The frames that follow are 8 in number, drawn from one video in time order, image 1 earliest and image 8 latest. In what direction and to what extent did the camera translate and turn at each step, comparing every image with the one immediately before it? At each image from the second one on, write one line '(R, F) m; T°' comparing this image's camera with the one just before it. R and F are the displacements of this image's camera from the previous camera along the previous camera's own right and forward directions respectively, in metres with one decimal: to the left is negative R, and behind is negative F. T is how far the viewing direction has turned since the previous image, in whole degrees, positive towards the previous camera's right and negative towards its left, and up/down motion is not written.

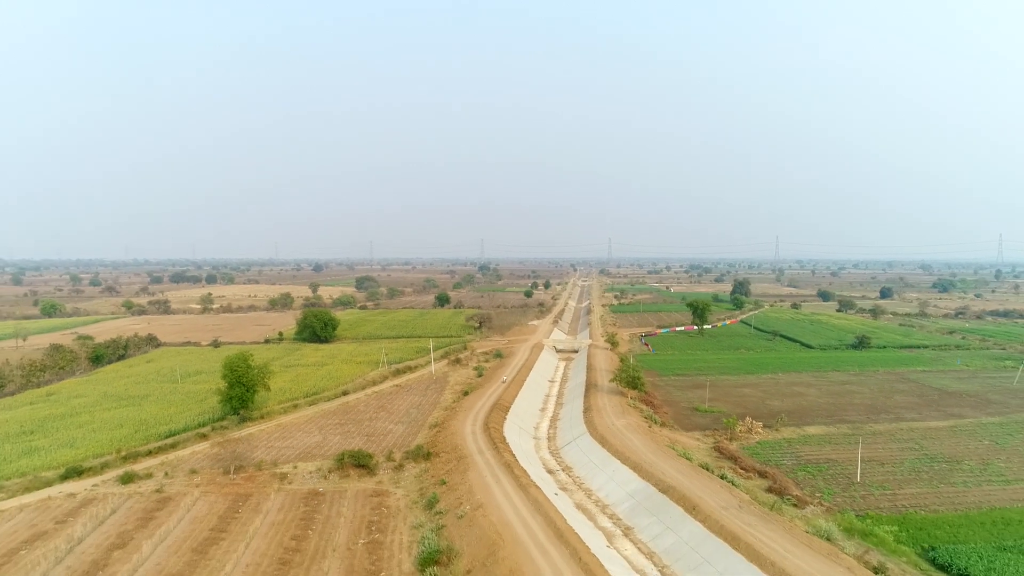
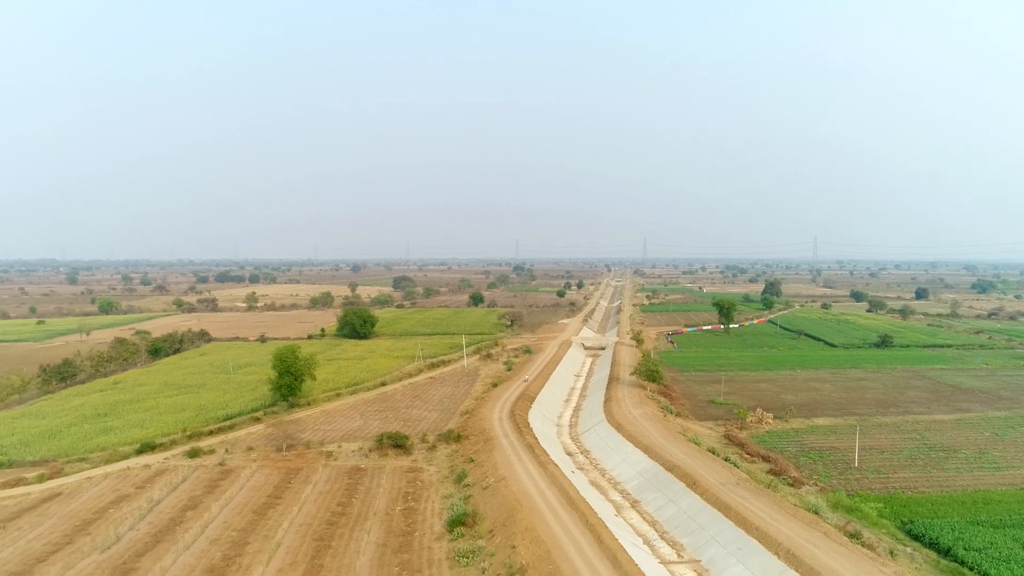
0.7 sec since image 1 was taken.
(+0.4, -2.0) m; -3°
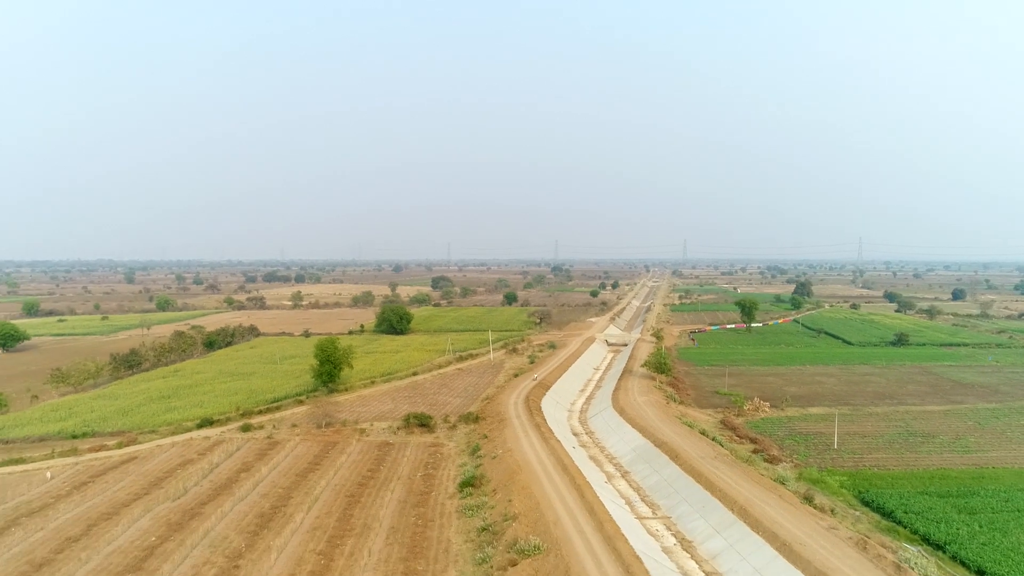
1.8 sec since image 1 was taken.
(+1.2, -2.6) m; -4°
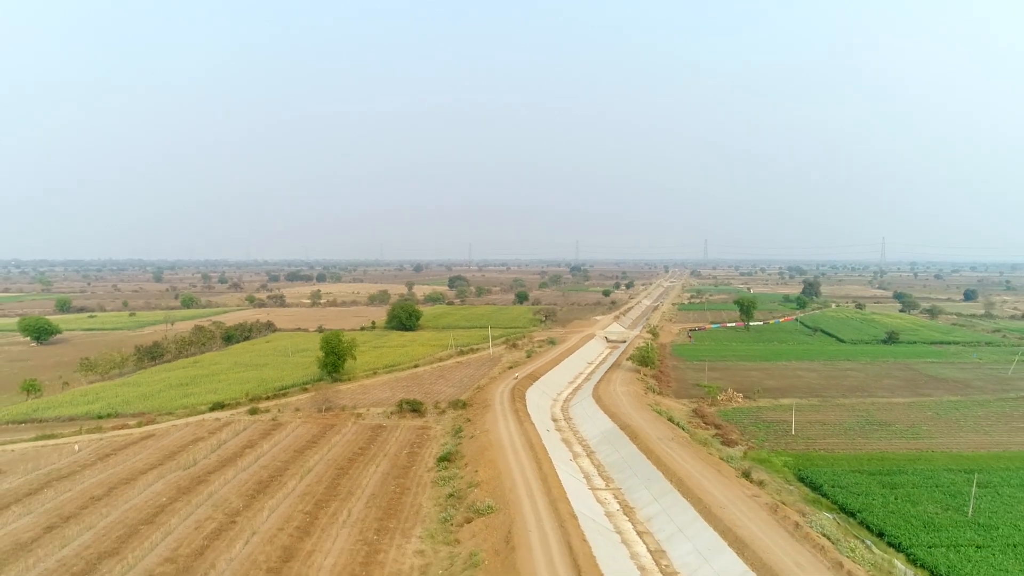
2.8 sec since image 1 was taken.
(+1.8, -1.9) m; -2°
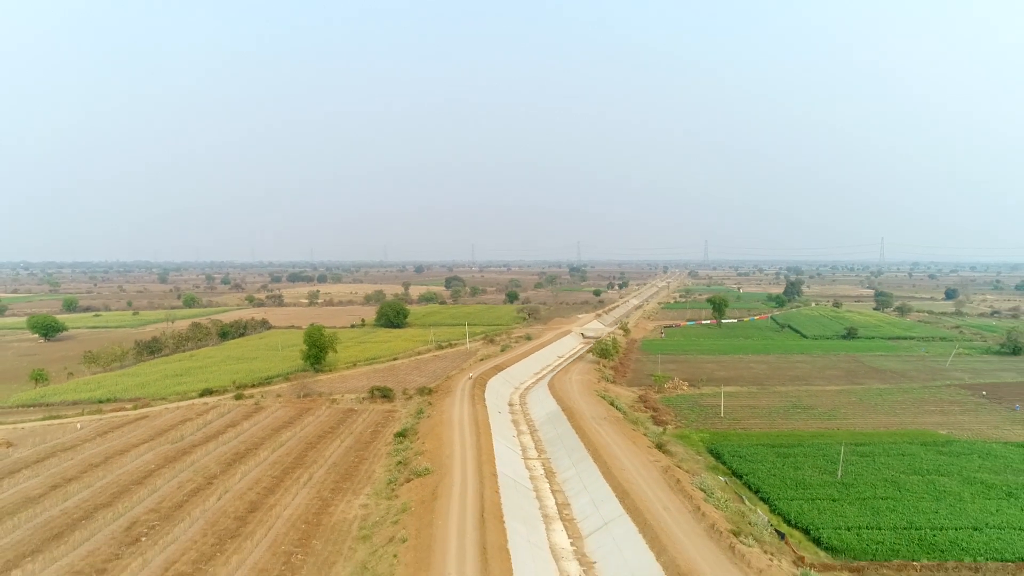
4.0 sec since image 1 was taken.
(+2.4, -2.5) m; -1°
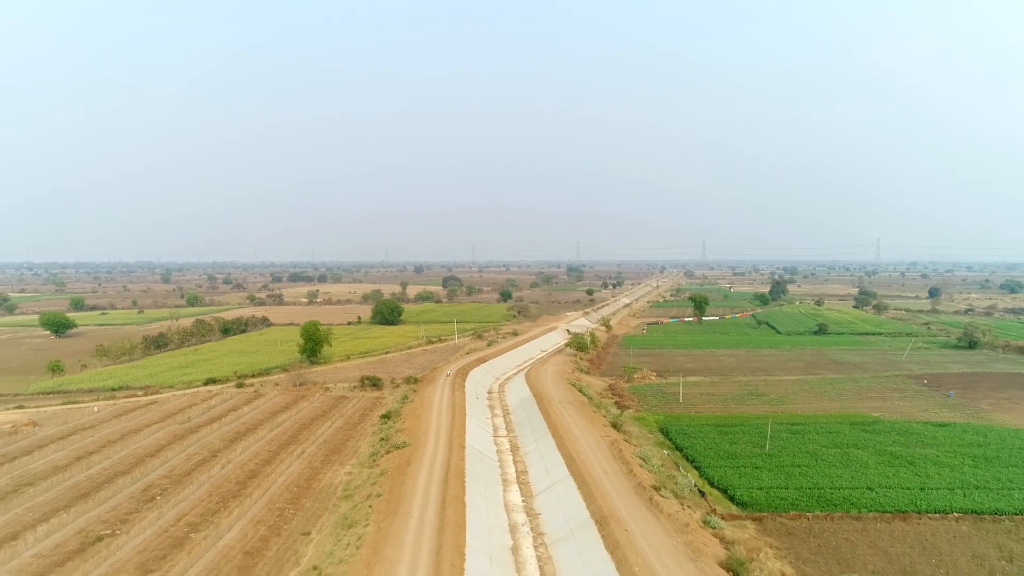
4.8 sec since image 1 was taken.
(+1.3, -2.4) m; 0°
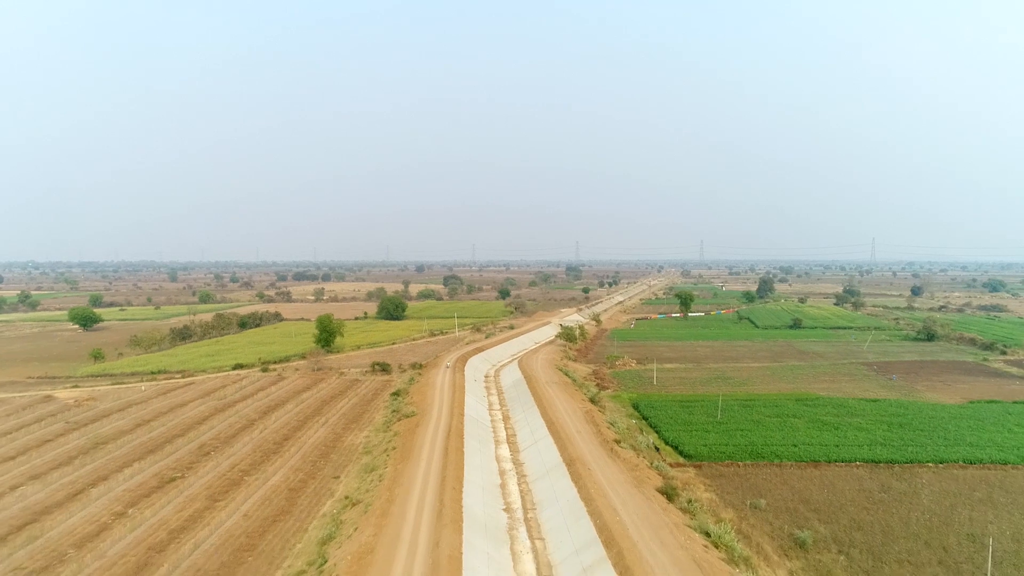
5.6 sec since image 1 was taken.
(+0.4, -3.7) m; 0°
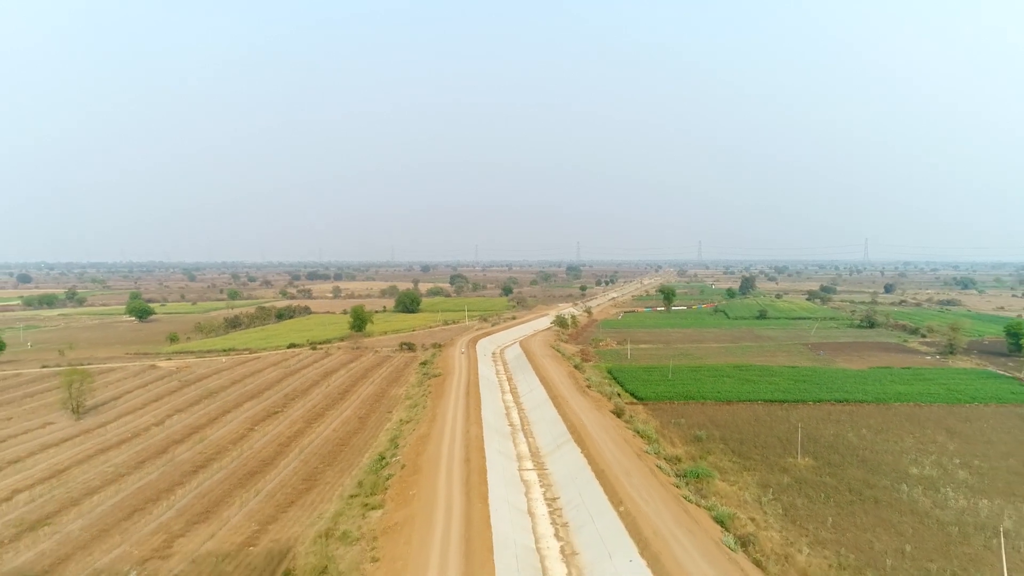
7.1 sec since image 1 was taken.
(0.0, -7.7) m; 0°
